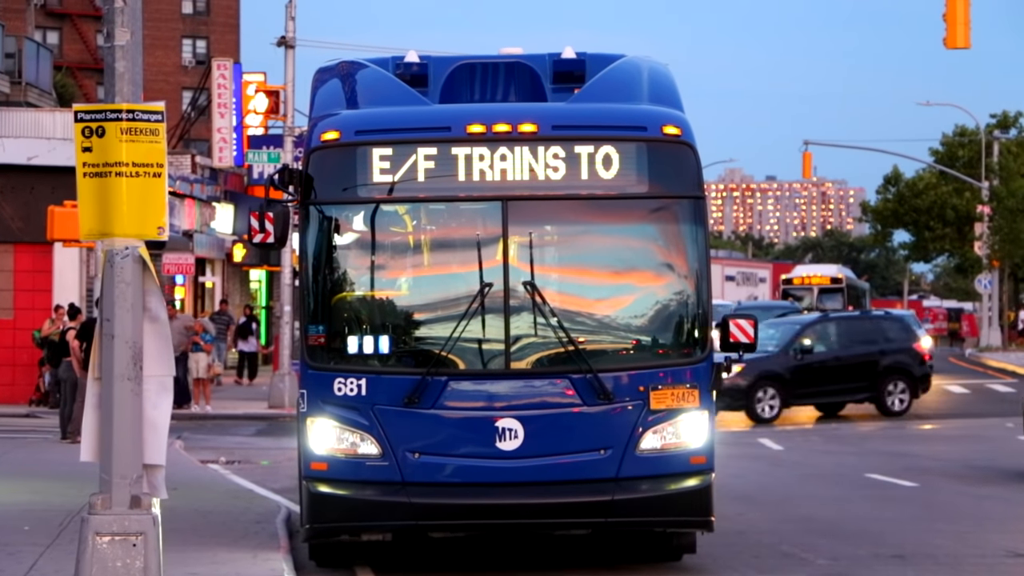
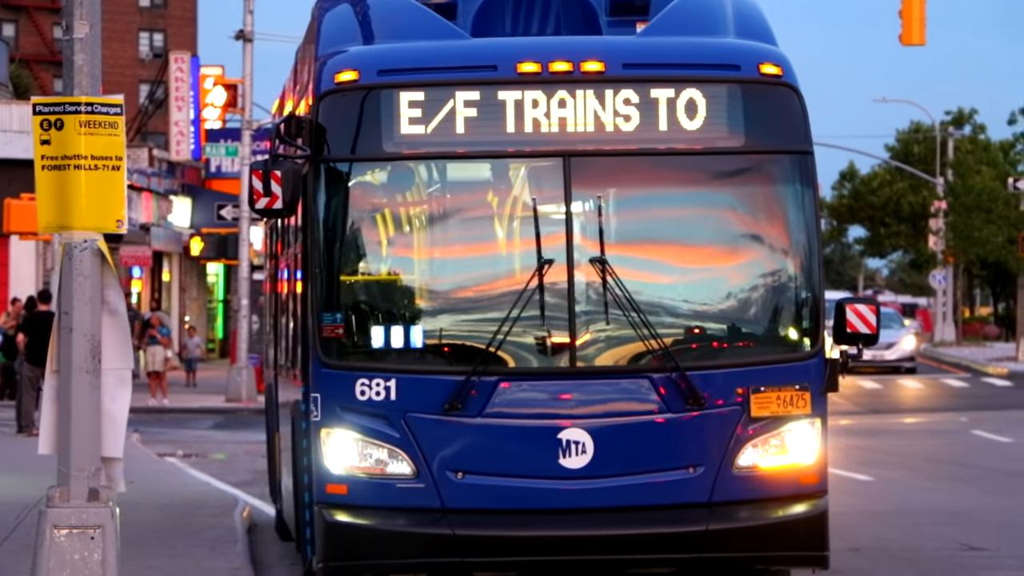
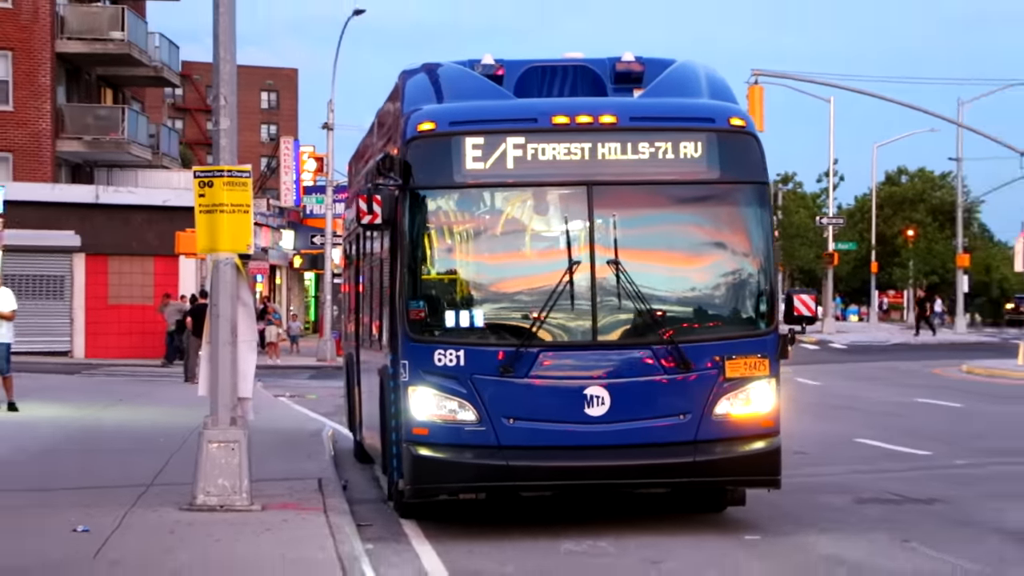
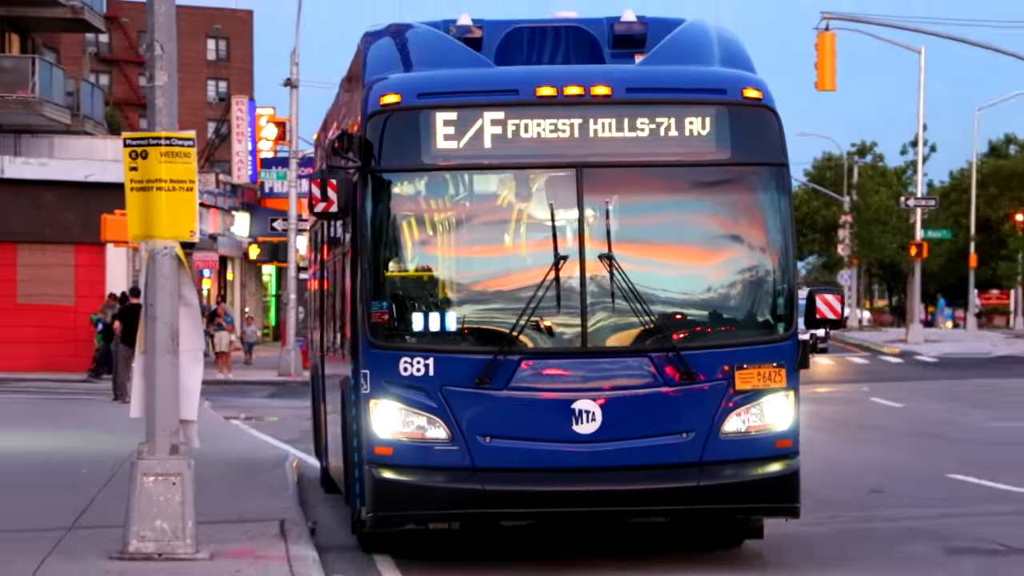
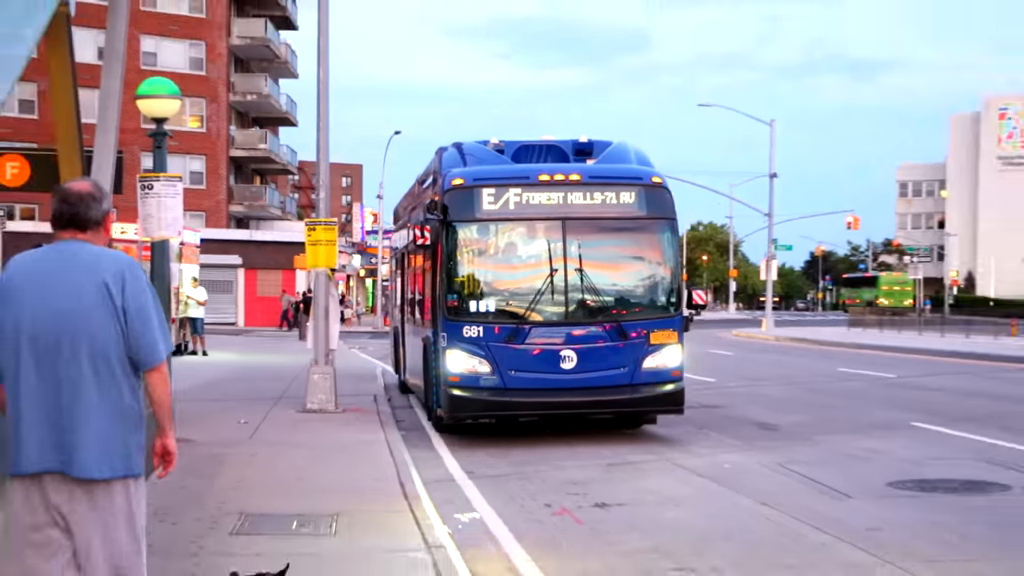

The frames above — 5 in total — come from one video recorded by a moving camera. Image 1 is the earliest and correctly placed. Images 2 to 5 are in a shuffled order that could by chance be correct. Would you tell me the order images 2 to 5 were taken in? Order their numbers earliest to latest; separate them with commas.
2, 4, 3, 5
